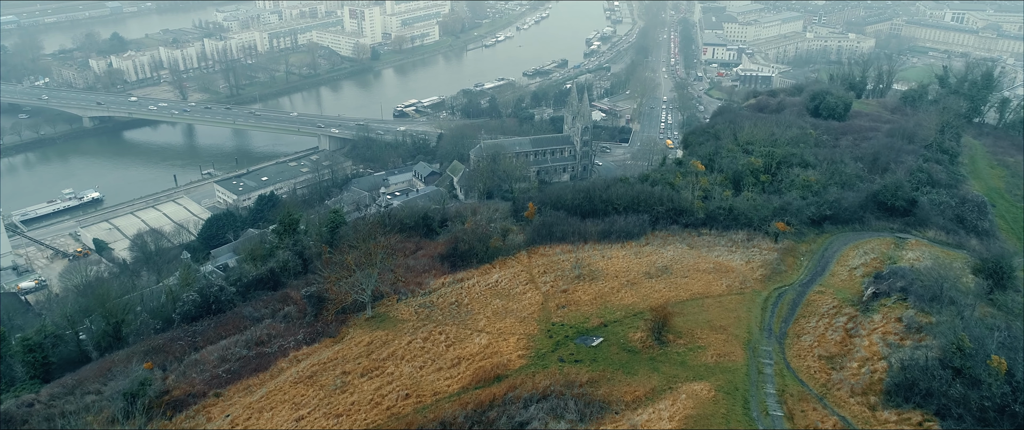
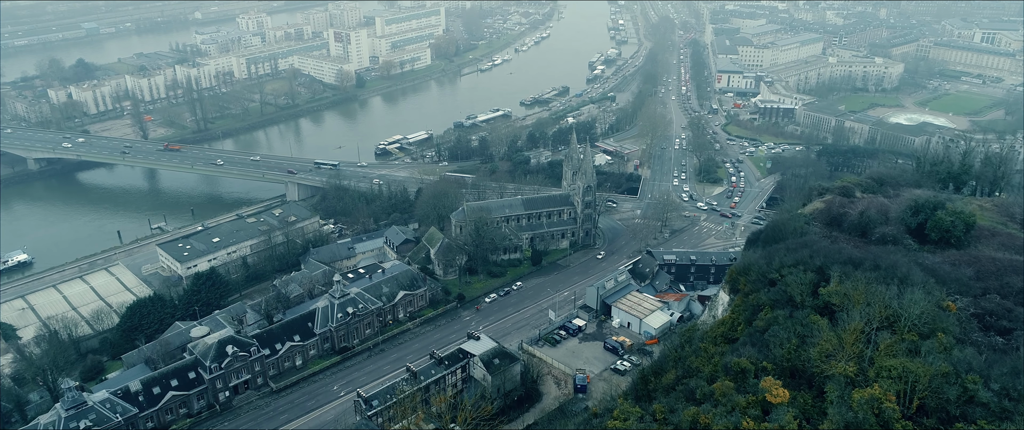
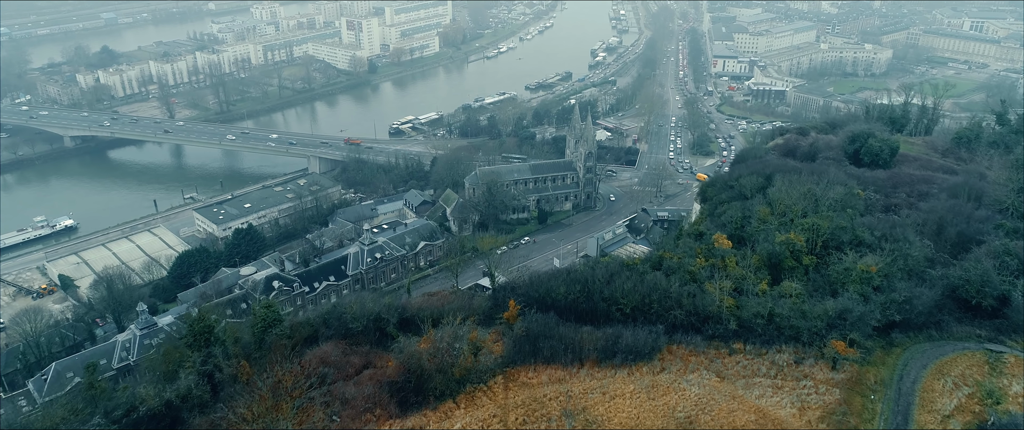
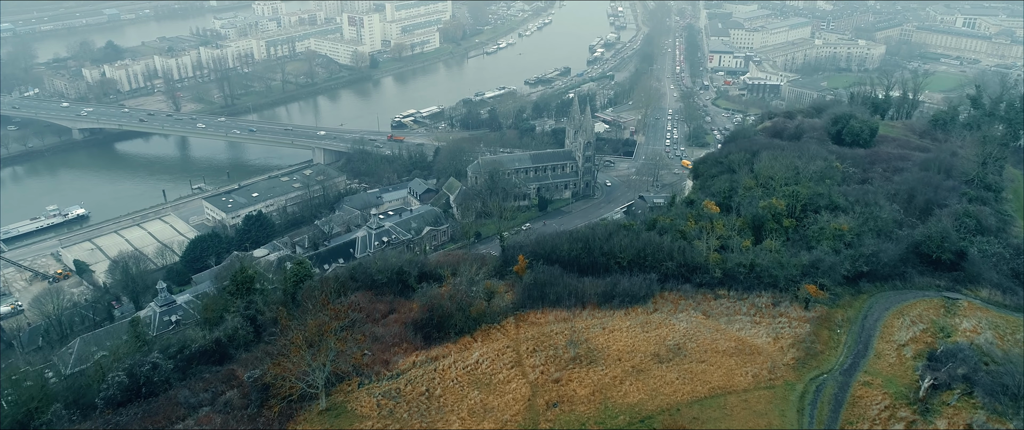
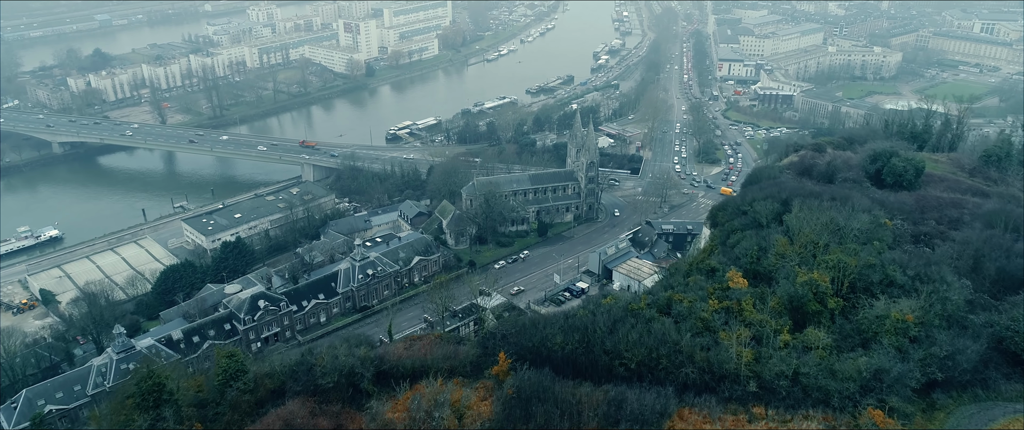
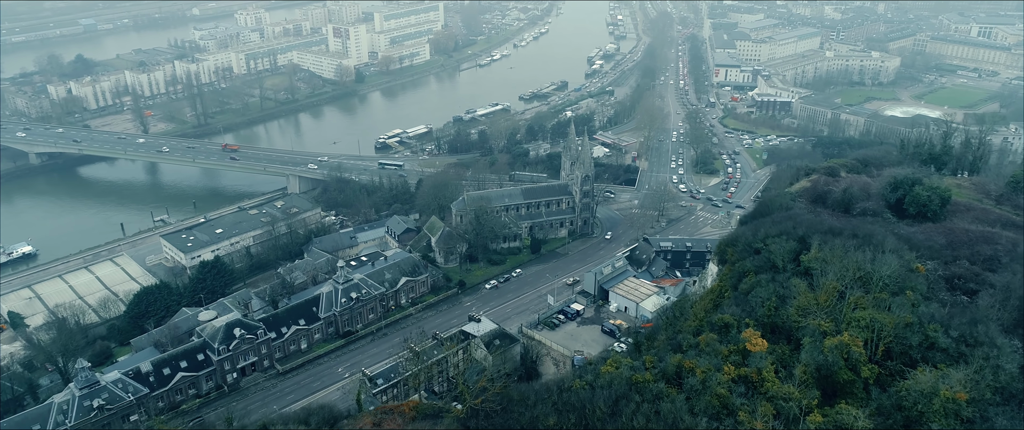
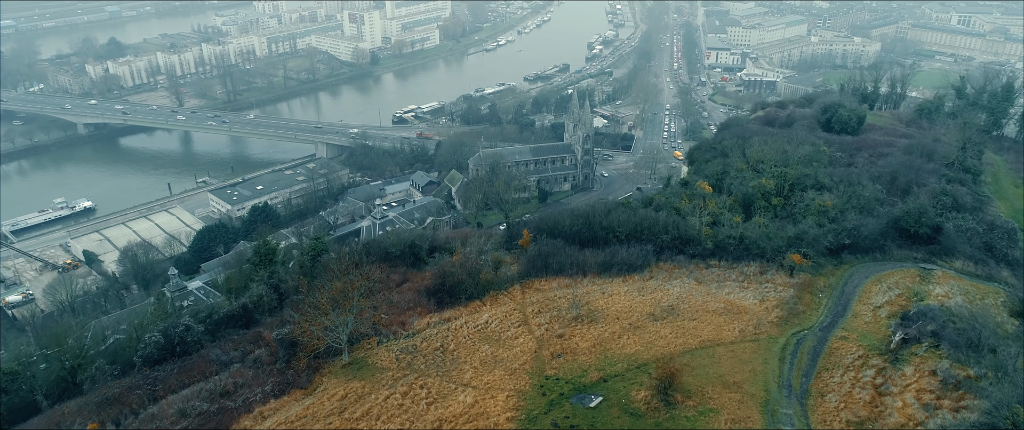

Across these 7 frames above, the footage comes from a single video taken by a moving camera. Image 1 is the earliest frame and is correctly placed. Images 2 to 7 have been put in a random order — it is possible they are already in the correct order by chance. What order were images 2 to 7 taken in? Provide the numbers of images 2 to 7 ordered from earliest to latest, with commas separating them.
7, 4, 3, 5, 6, 2
